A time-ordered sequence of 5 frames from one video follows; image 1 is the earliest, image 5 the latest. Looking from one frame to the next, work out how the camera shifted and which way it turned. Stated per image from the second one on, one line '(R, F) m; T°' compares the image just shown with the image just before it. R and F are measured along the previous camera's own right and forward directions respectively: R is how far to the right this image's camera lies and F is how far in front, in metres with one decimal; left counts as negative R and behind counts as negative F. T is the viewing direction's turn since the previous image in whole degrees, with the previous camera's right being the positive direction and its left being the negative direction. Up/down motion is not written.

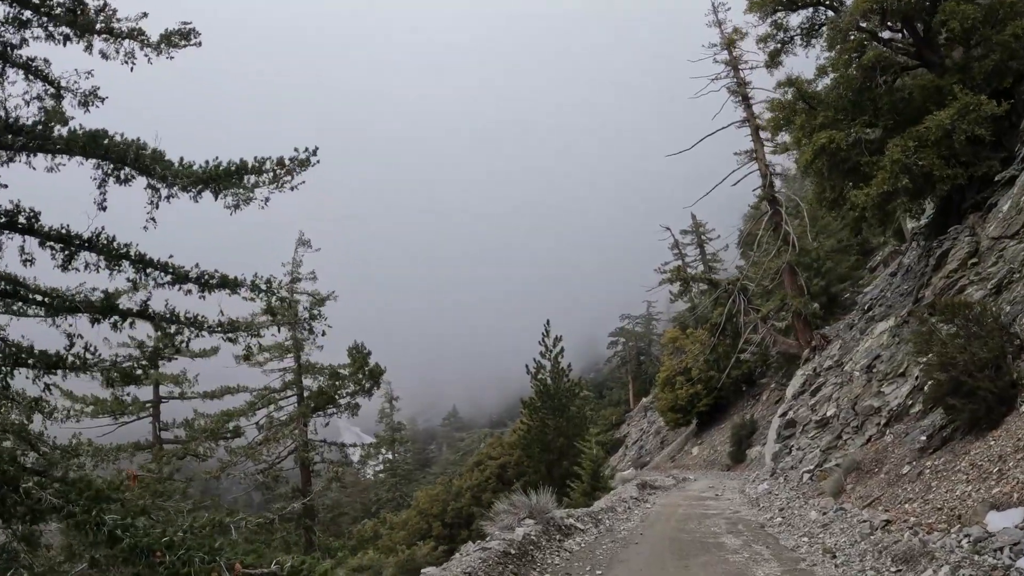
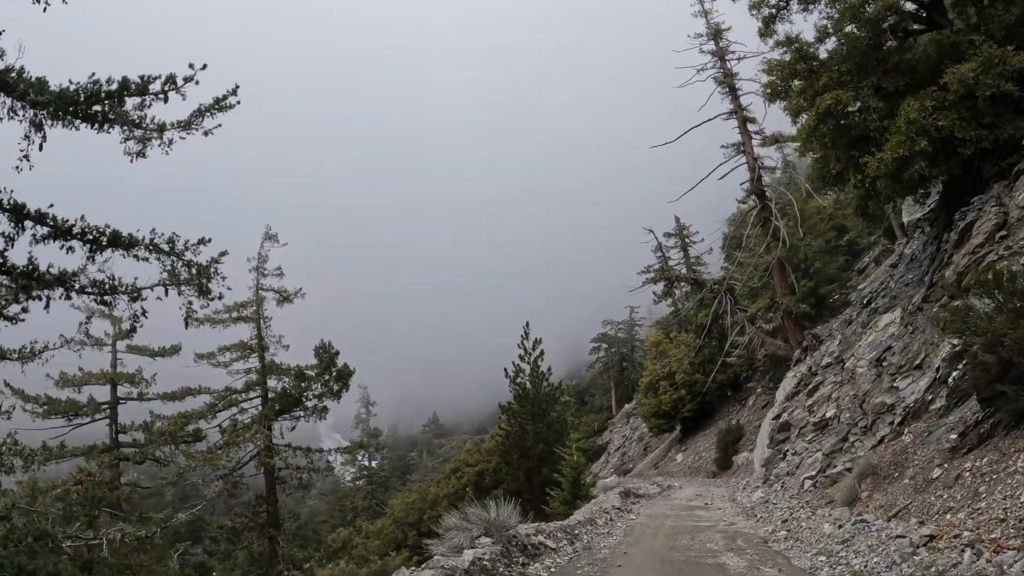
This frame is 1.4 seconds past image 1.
(+0.2, +1.1) m; +2°
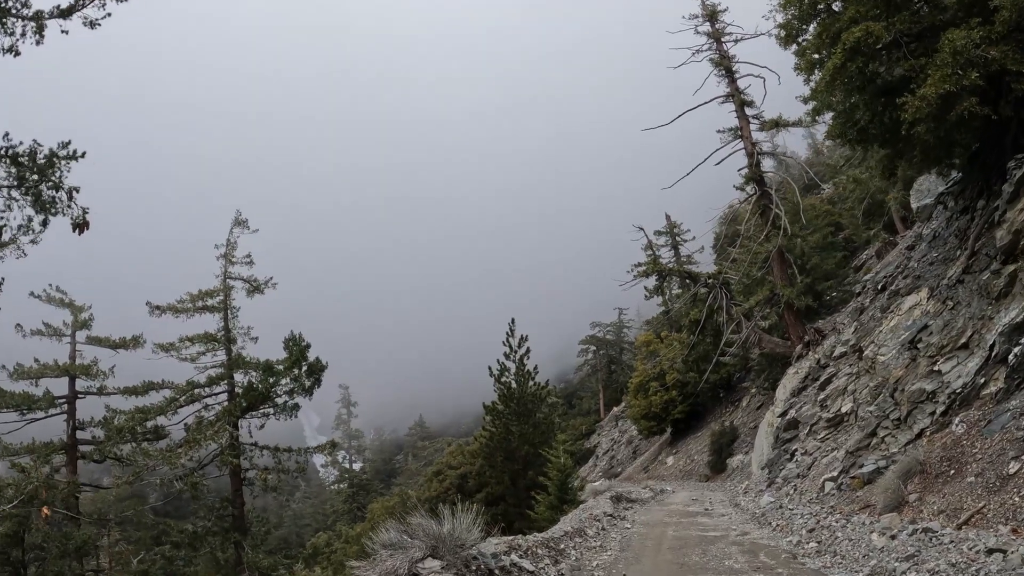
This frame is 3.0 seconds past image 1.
(+0.2, +1.3) m; +1°
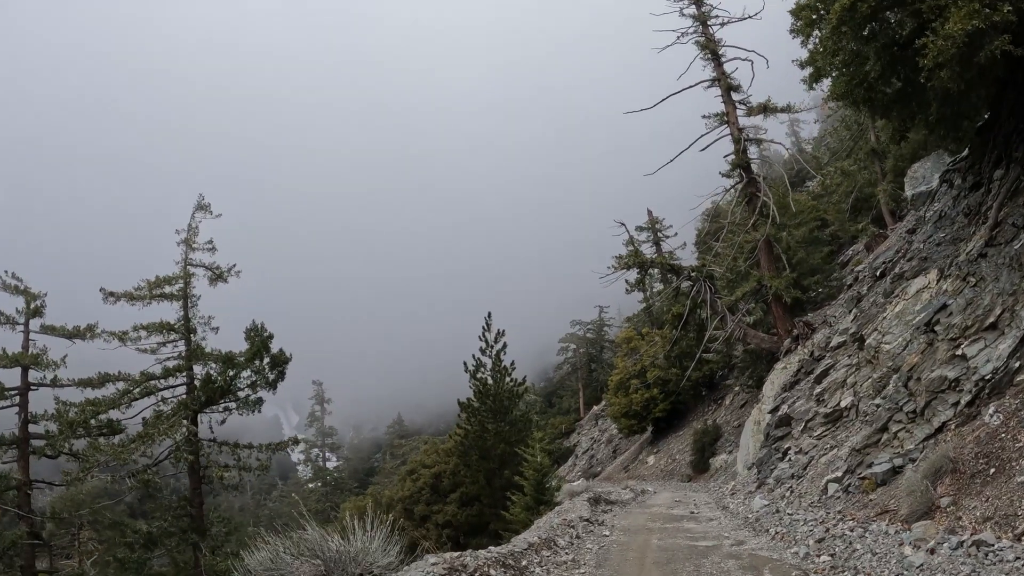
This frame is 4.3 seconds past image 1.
(+0.2, +1.0) m; +2°
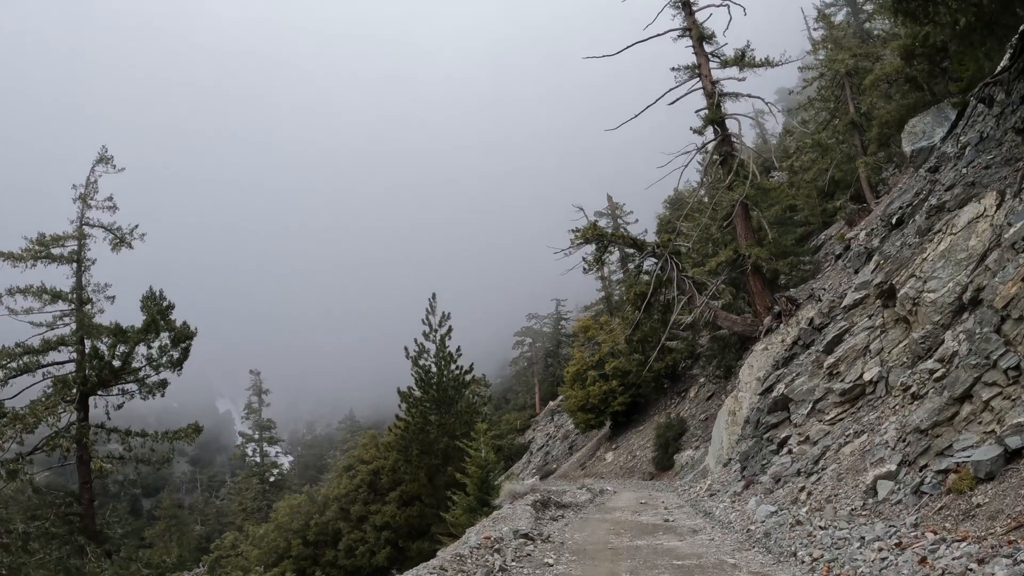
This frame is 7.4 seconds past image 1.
(+0.5, +2.4) m; +4°
